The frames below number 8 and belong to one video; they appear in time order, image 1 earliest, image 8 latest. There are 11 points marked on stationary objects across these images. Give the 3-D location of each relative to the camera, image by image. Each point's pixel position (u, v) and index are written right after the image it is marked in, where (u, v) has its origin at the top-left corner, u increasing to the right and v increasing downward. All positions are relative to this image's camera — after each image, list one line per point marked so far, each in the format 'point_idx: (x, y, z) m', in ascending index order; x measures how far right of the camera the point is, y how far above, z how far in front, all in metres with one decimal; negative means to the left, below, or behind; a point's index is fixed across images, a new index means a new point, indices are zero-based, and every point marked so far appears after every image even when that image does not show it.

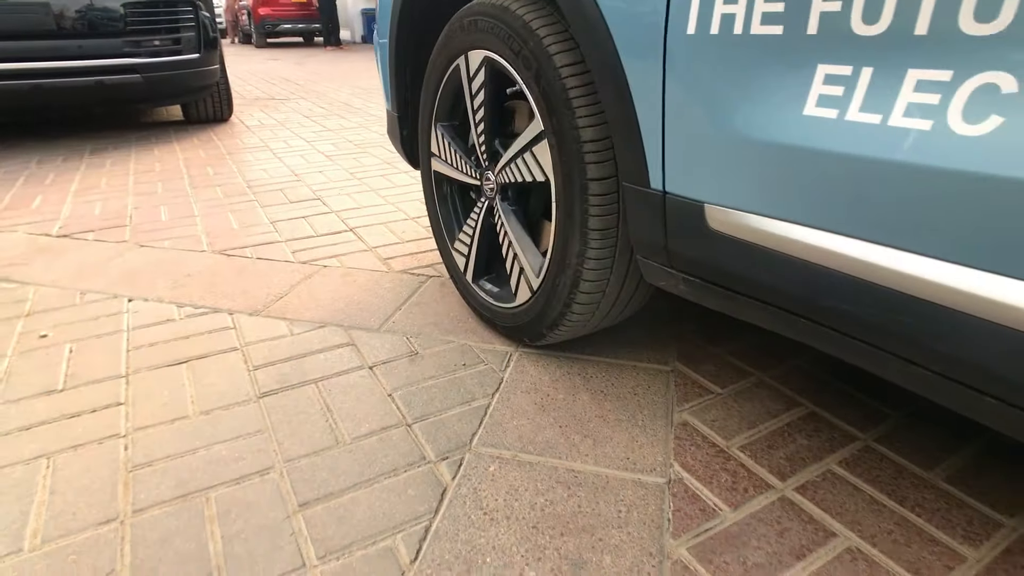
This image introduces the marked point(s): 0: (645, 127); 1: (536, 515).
0: (+0.2, +0.4, +1.4) m
1: (0.0, -0.5, +1.4) m
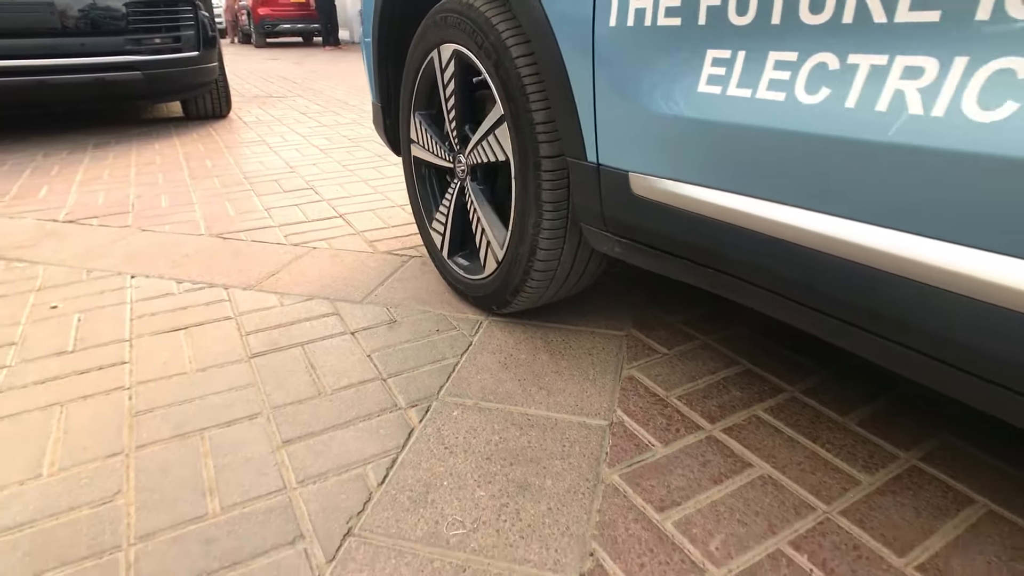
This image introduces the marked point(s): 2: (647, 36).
0: (+0.1, +0.5, +1.6) m
1: (-0.1, -0.4, +1.5) m
2: (+0.2, +0.6, +1.5) m
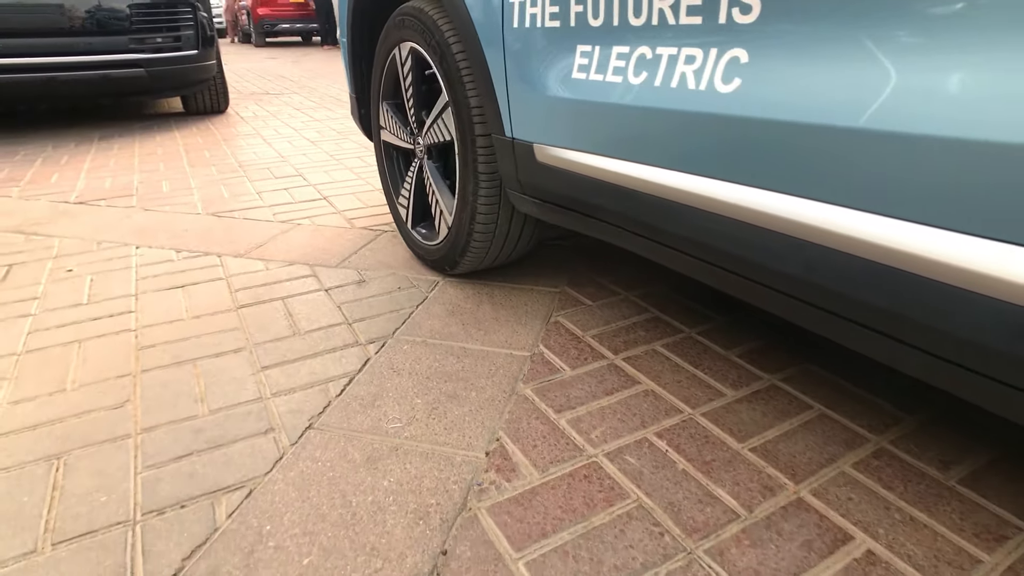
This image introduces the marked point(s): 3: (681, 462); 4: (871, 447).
0: (-0.1, +0.6, +1.9) m
1: (-0.2, -0.2, +1.9) m
2: (0.0, +0.7, +1.8) m
3: (+0.4, -0.4, +1.5) m
4: (+0.9, -0.4, +1.6) m
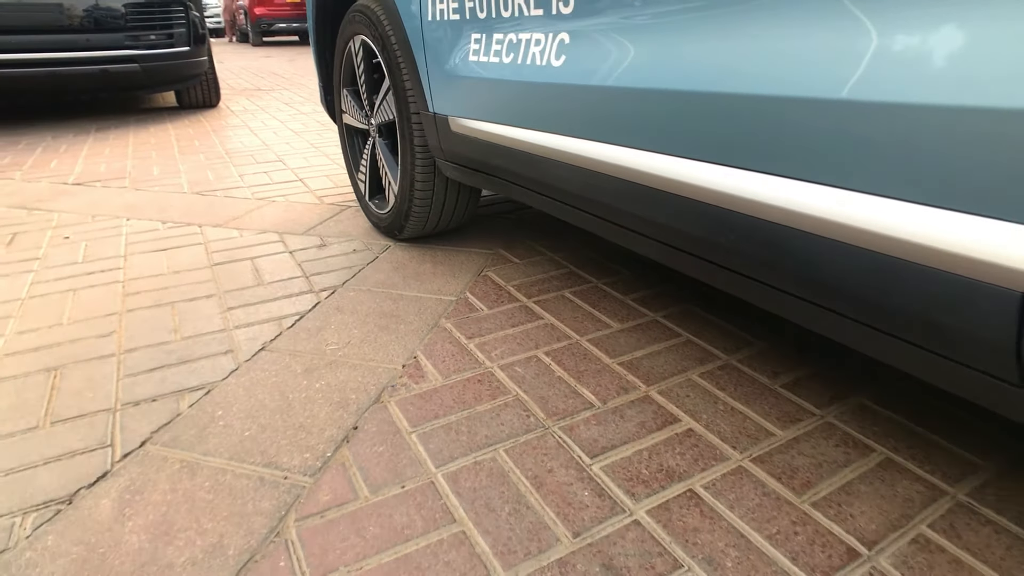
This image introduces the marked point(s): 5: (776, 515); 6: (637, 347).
0: (-0.3, +0.8, +2.3) m
1: (-0.5, -0.1, +2.2) m
2: (-0.2, +0.9, +2.2) m
3: (+0.1, -0.2, +1.9) m
4: (+0.6, -0.2, +1.9) m
5: (+0.5, -0.5, +1.4) m
6: (+0.4, -0.2, +2.0) m
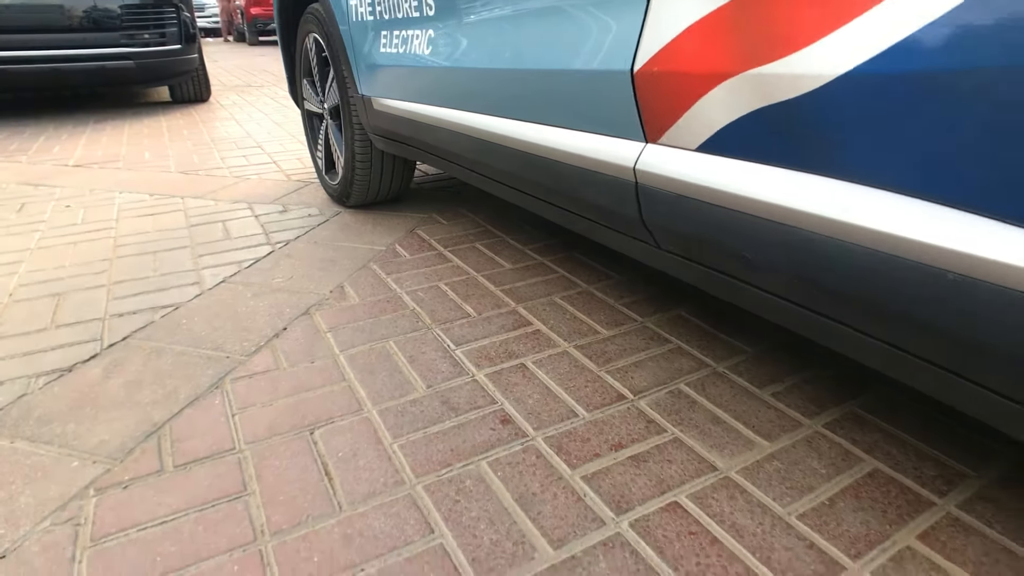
0: (-0.7, +1.0, +2.8) m
1: (-0.8, +0.1, +2.8) m
2: (-0.6, +1.1, +2.7) m
3: (-0.2, 0.0, +2.4) m
4: (+0.3, 0.0, +2.4) m
5: (+0.2, -0.3, +1.9) m
6: (0.0, 0.0, +2.5) m
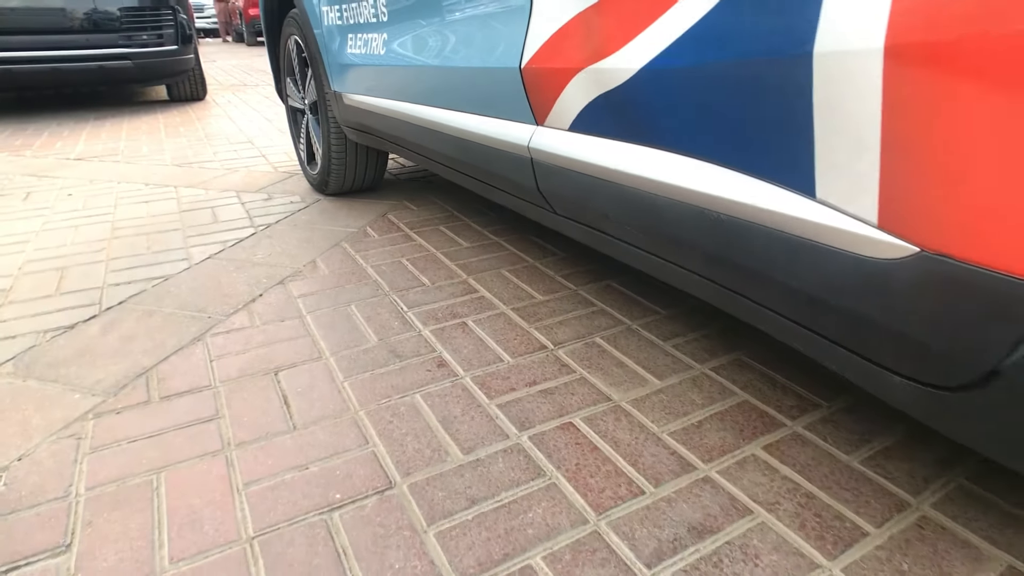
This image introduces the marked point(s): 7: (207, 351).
0: (-0.9, +1.1, +3.1) m
1: (-1.0, +0.2, +3.1) m
2: (-0.8, +1.2, +3.0) m
3: (-0.4, +0.1, +2.7) m
4: (+0.1, +0.1, +2.7) m
5: (0.0, -0.1, +2.2) m
6: (-0.2, +0.1, +2.8) m
7: (-1.0, -0.2, +2.1) m
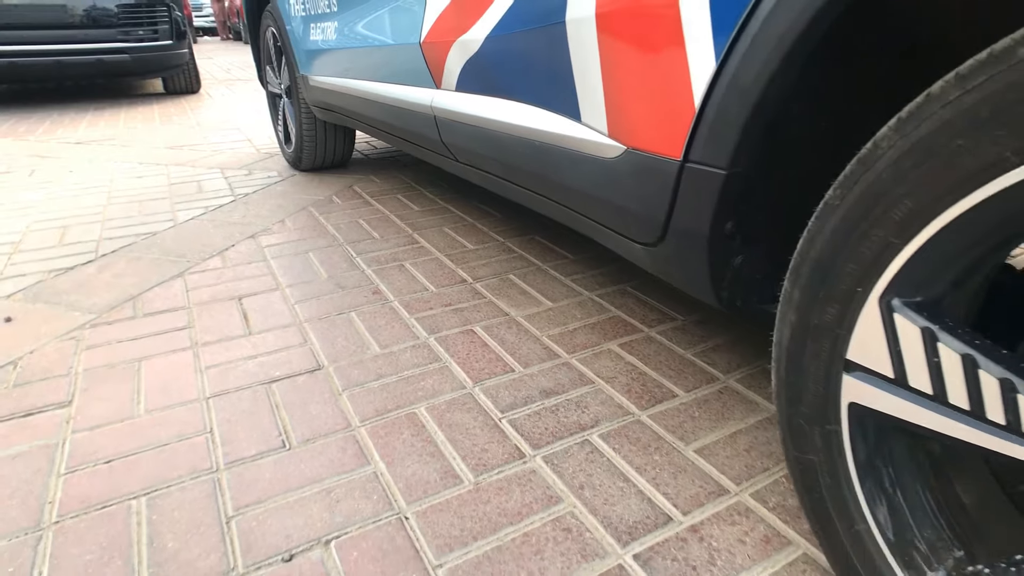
0: (-1.2, +1.3, +3.6) m
1: (-1.3, +0.5, +3.5) m
2: (-1.1, +1.4, +3.4) m
3: (-0.7, +0.3, +3.1) m
4: (-0.2, +0.3, +3.2) m
5: (-0.3, +0.1, +2.6) m
6: (-0.5, +0.4, +3.3) m
7: (-1.2, 0.0, +2.5) m
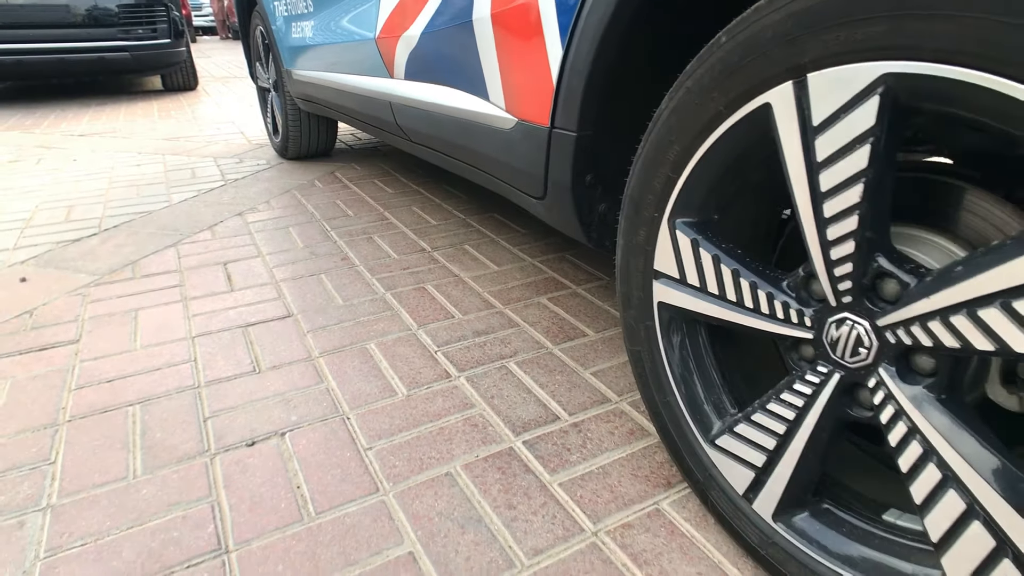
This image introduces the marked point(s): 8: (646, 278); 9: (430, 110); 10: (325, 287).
0: (-1.4, +1.4, +3.9) m
1: (-1.5, +0.6, +3.8) m
2: (-1.3, +1.5, +3.8) m
3: (-0.9, +0.4, +3.5) m
4: (-0.4, +0.5, +3.5) m
5: (-0.5, +0.2, +2.9) m
6: (-0.7, +0.5, +3.6) m
7: (-1.5, +0.2, +2.8) m
8: (+0.3, 0.0, +1.3) m
9: (-0.3, +0.6, +2.0) m
10: (-0.7, 0.0, +2.5) m
